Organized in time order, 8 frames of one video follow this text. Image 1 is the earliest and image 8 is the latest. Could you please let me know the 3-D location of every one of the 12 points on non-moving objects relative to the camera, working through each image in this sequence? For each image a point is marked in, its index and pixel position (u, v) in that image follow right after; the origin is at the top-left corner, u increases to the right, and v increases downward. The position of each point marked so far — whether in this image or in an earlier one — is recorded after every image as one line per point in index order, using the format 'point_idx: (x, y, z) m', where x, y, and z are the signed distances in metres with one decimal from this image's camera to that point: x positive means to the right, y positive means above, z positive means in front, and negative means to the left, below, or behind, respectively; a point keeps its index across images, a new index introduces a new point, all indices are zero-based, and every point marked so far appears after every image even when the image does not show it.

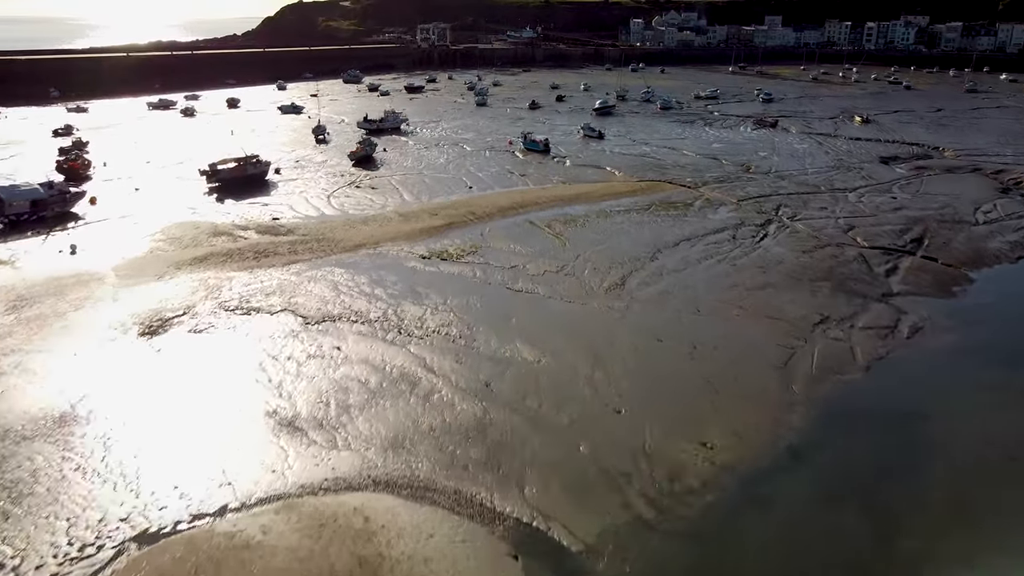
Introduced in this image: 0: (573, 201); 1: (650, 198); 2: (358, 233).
0: (+1.5, +2.1, +18.1) m
1: (+3.4, +2.2, +18.6) m
2: (-3.1, +1.1, +15.1) m
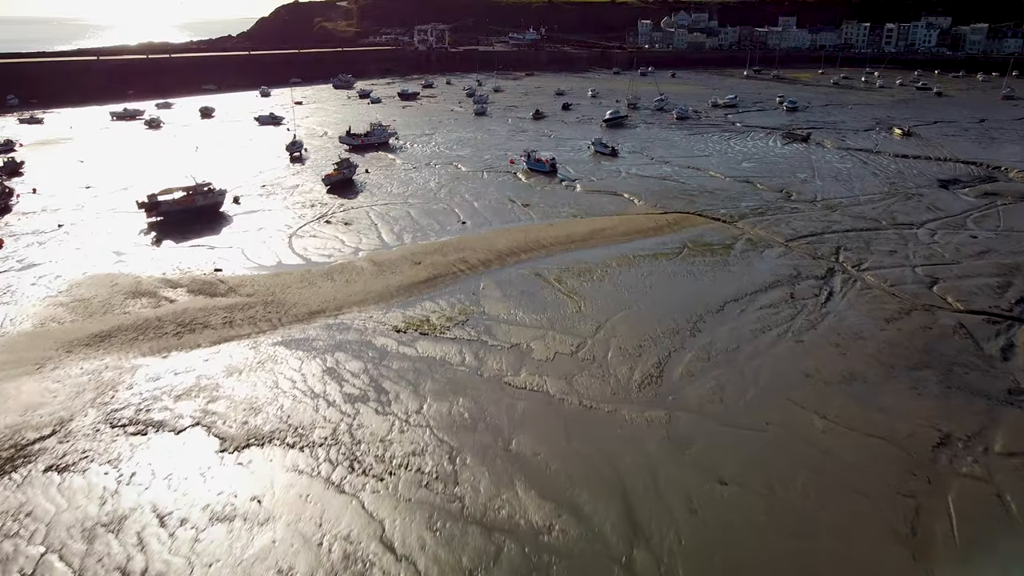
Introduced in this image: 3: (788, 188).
0: (+1.5, +0.9, +14.9) m
1: (+3.4, +1.0, +15.4) m
2: (-3.1, -0.1, +11.9) m
3: (+7.4, +2.7, +19.9) m
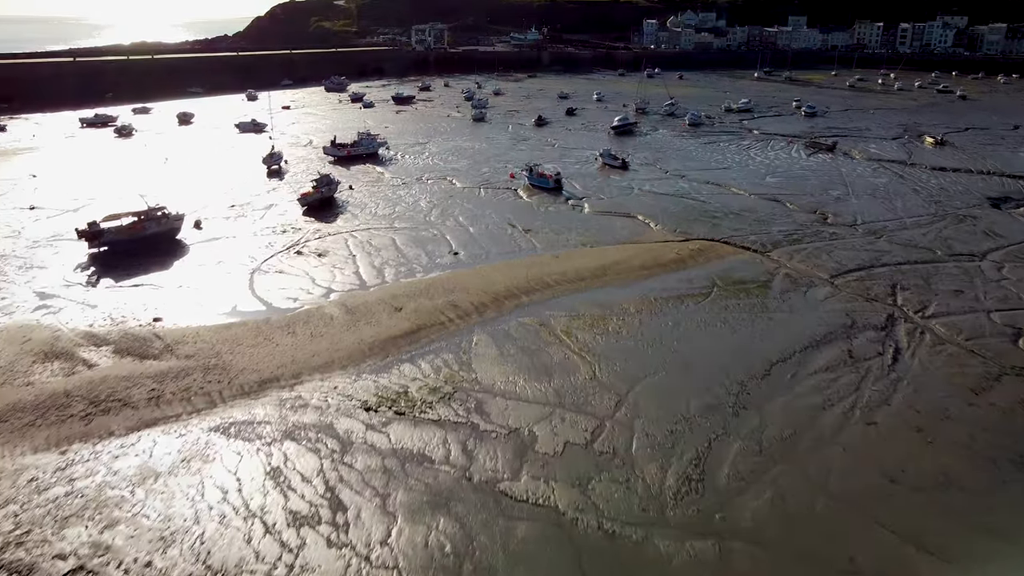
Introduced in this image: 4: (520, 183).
0: (+1.5, +0.1, +12.7) m
1: (+3.4, +0.3, +13.2) m
2: (-3.1, -0.9, +9.7) m
3: (+7.4, +1.9, +17.7) m
4: (+0.2, +2.9, +20.0) m
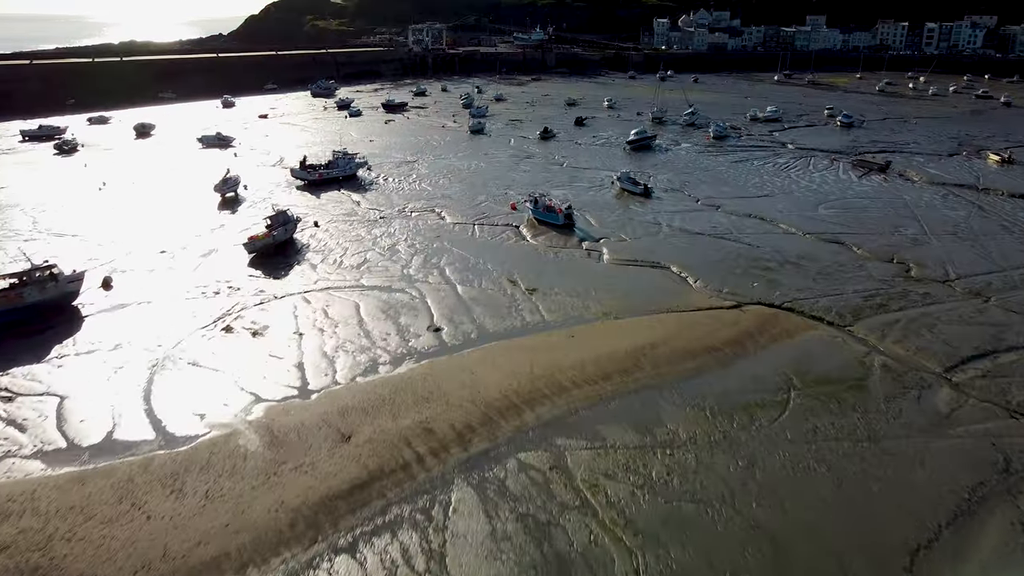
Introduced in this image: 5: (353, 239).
0: (+1.5, -1.1, +9.2) m
1: (+3.4, -1.0, +9.7) m
2: (-3.2, -2.1, +6.2) m
3: (+7.4, +0.6, +14.1) m
4: (+0.2, +1.6, +16.5) m
5: (-3.2, +1.0, +14.8) m
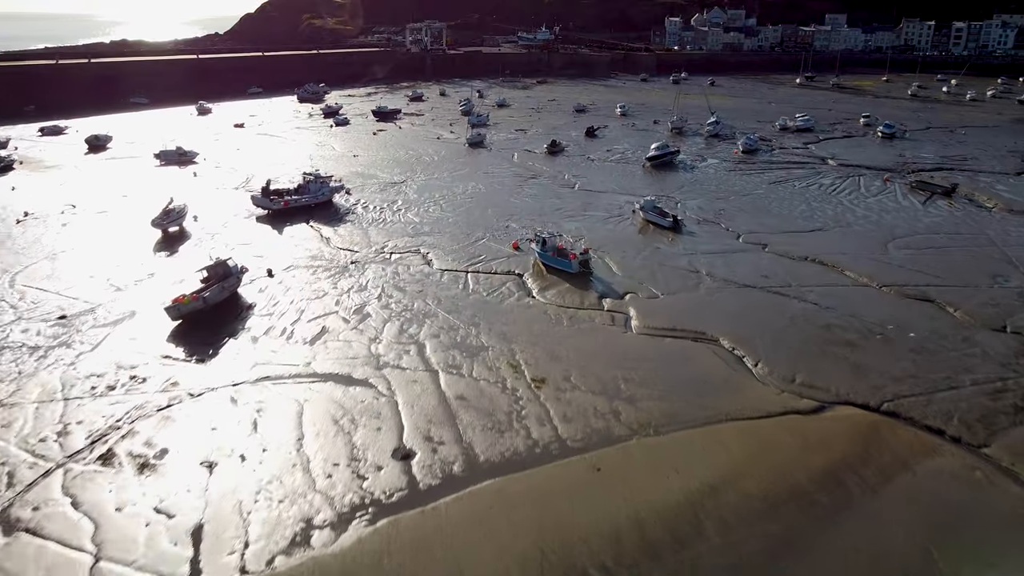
0: (+1.5, -2.2, +6.1) m
1: (+3.4, -2.1, +6.5) m
2: (-3.2, -3.2, +3.1) m
3: (+7.5, -0.5, +11.0) m
4: (+0.3, +0.5, +13.4) m
5: (-3.2, -0.1, +11.7) m
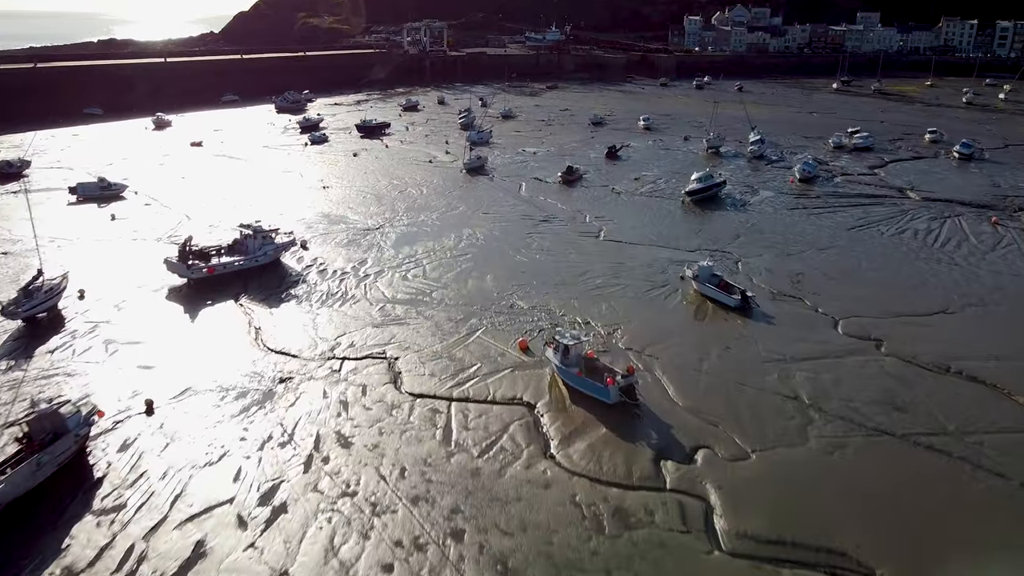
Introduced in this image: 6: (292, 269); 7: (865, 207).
0: (+1.5, -3.8, +1.7) m
1: (+3.4, -3.7, +2.1) m
2: (-3.2, -4.8, -1.2) m
3: (+7.5, -2.1, +6.6) m
4: (+0.4, -1.1, +9.0) m
5: (-3.1, -1.7, +7.4) m
6: (-3.8, +0.3, +12.8) m
7: (+8.4, +1.9, +17.5) m
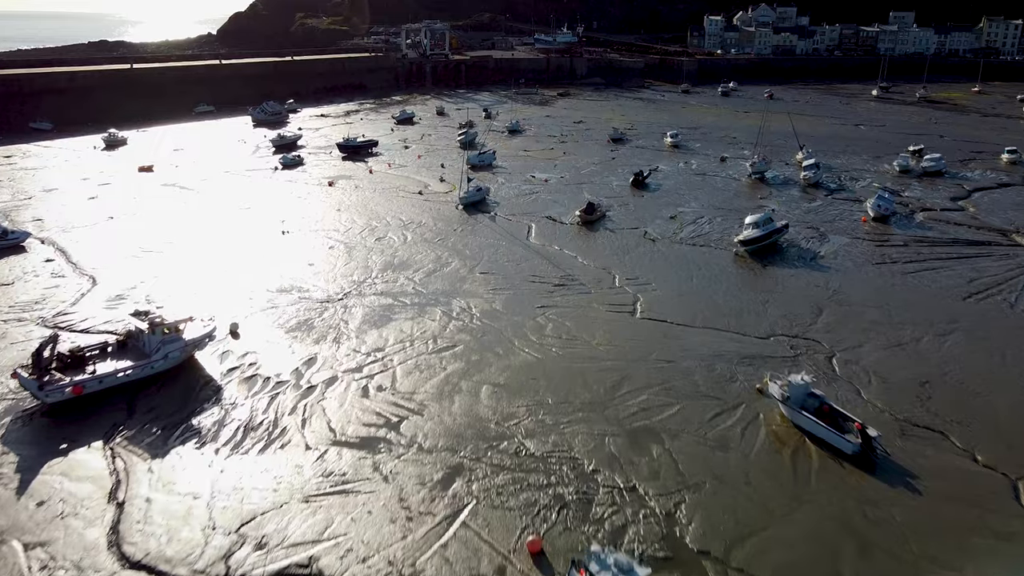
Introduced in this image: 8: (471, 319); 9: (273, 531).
0: (+1.4, -5.3, -2.1) m
1: (+3.4, -5.2, -1.7) m
2: (-3.3, -6.2, -5.0) m
3: (+7.5, -3.5, +2.7) m
4: (+0.4, -2.5, +5.2) m
5: (-3.1, -3.1, +3.6) m
6: (-3.7, -1.1, +9.0) m
7: (+8.5, +0.5, +13.6) m
8: (-0.6, -0.5, +10.8) m
9: (-2.1, -2.2, +6.2) m
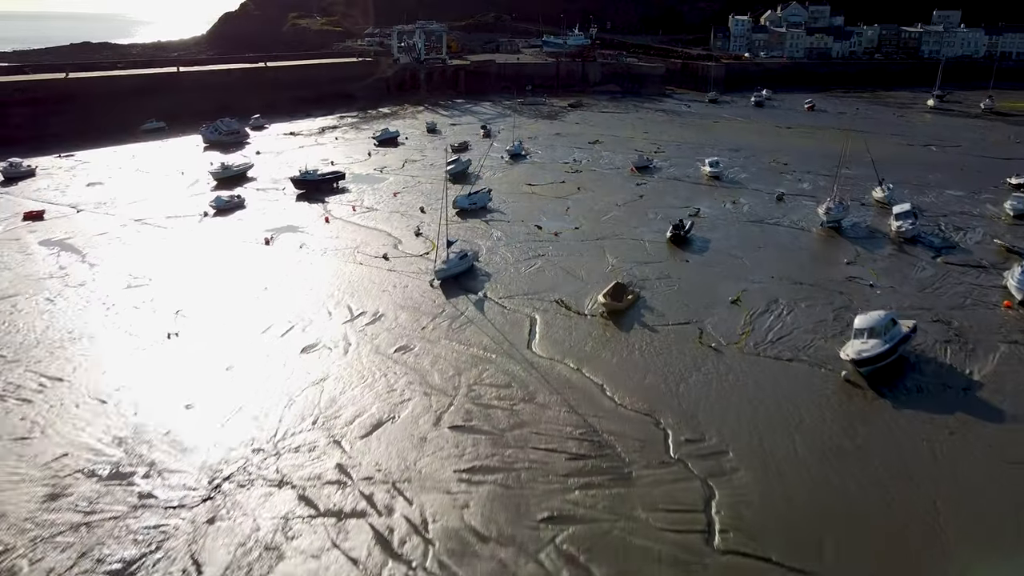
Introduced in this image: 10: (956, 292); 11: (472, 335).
0: (+1.1, -7.1, -6.9) m
1: (+3.1, -7.0, -6.5) m
2: (-3.6, -8.0, -9.7) m
3: (+7.3, -5.3, -2.2) m
4: (+0.2, -4.3, +0.4) m
5: (-3.3, -4.9, -1.1) m
6: (-3.9, -2.8, +4.3) m
7: (+8.4, -1.3, +8.7) m
8: (-0.8, -2.2, +6.0) m
9: (-2.3, -3.9, +1.4) m
10: (+7.3, -0.1, +12.0) m
11: (-0.5, -0.6, +10.2) m
